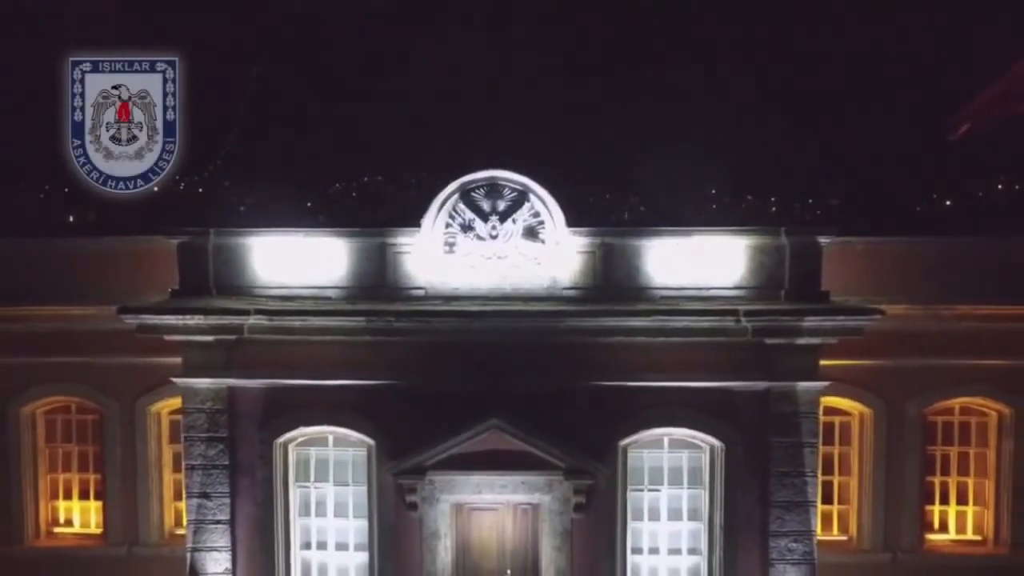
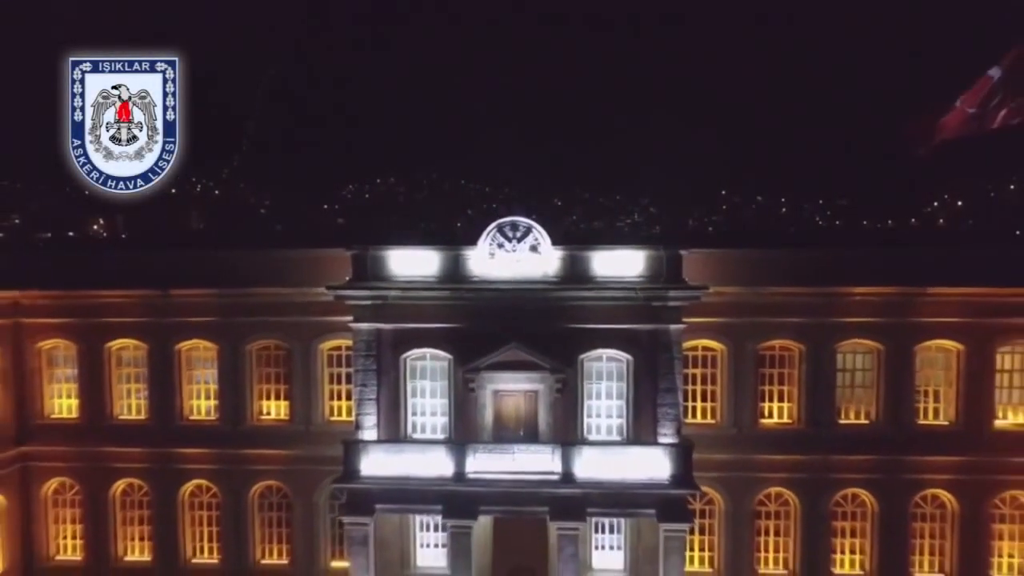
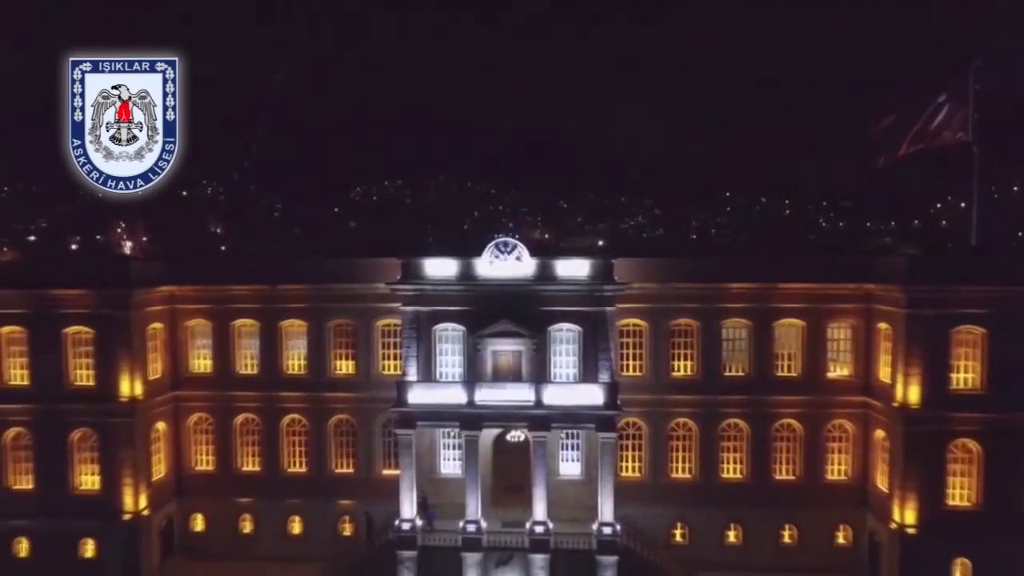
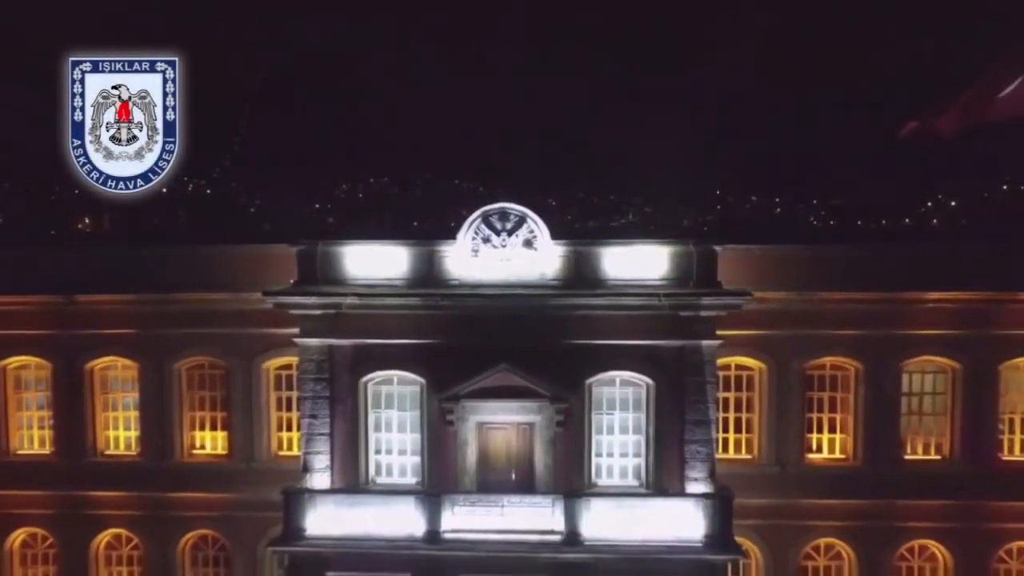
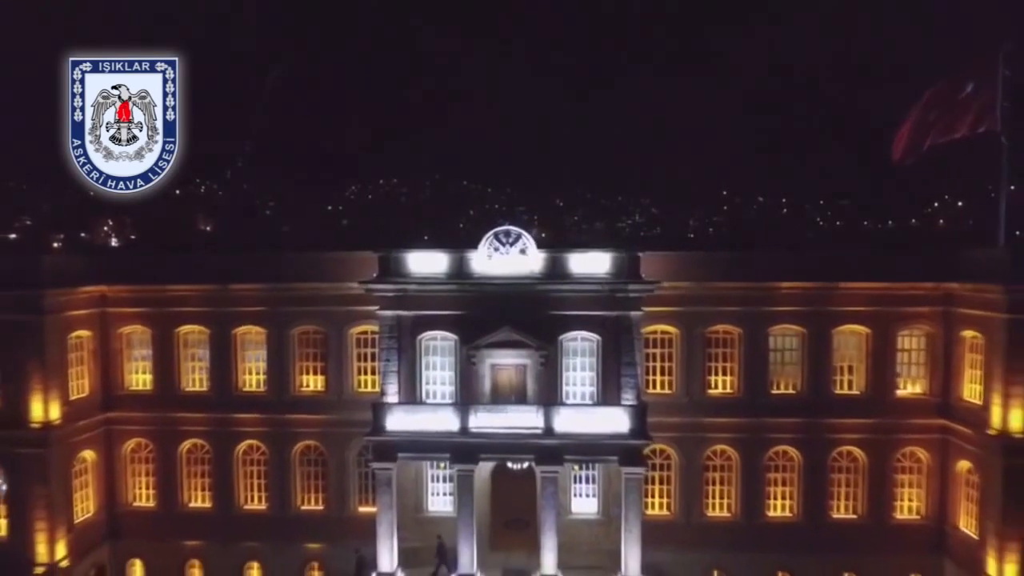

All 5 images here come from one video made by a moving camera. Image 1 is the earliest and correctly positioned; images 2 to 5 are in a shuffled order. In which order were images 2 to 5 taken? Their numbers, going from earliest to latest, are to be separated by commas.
4, 2, 5, 3
